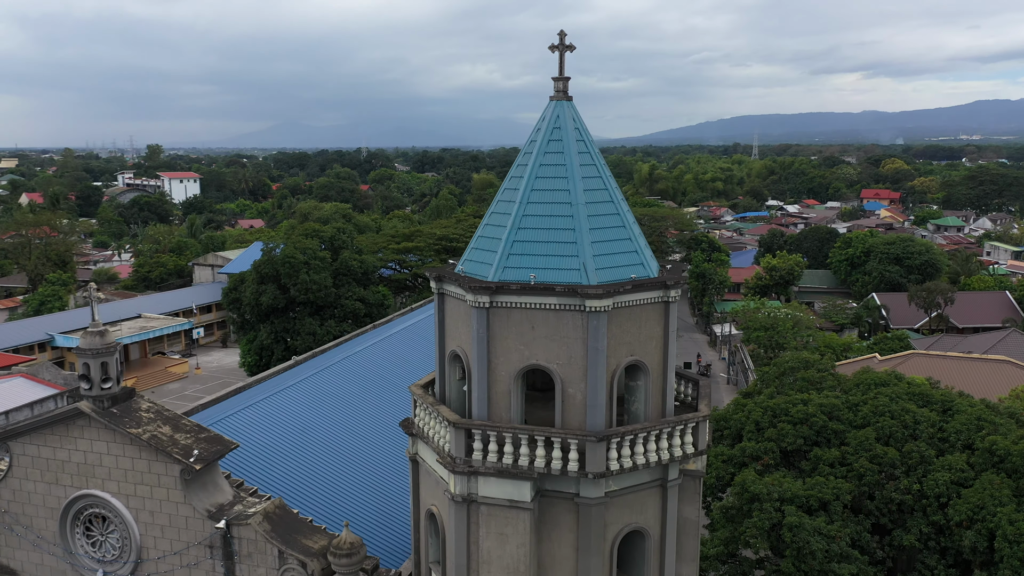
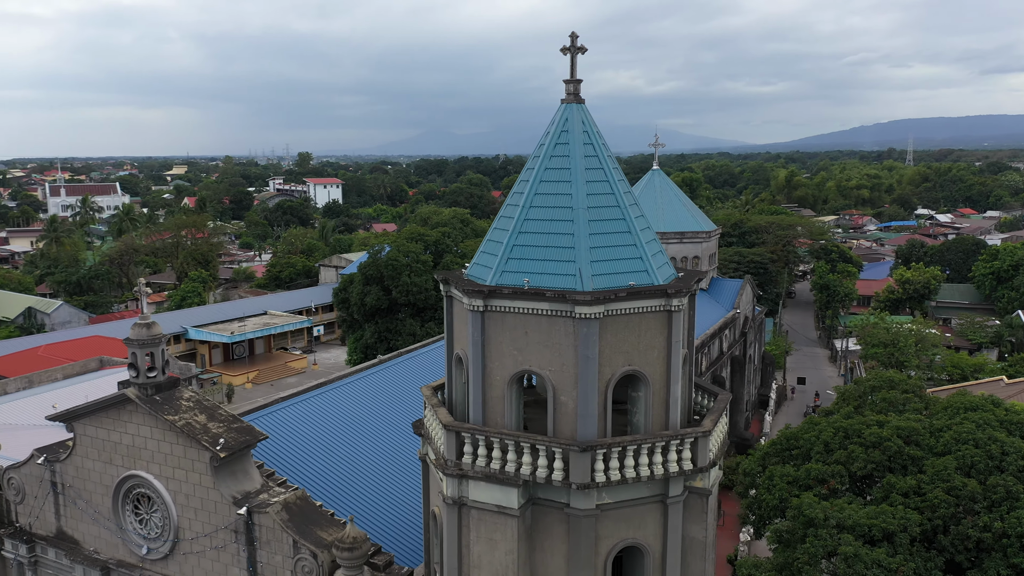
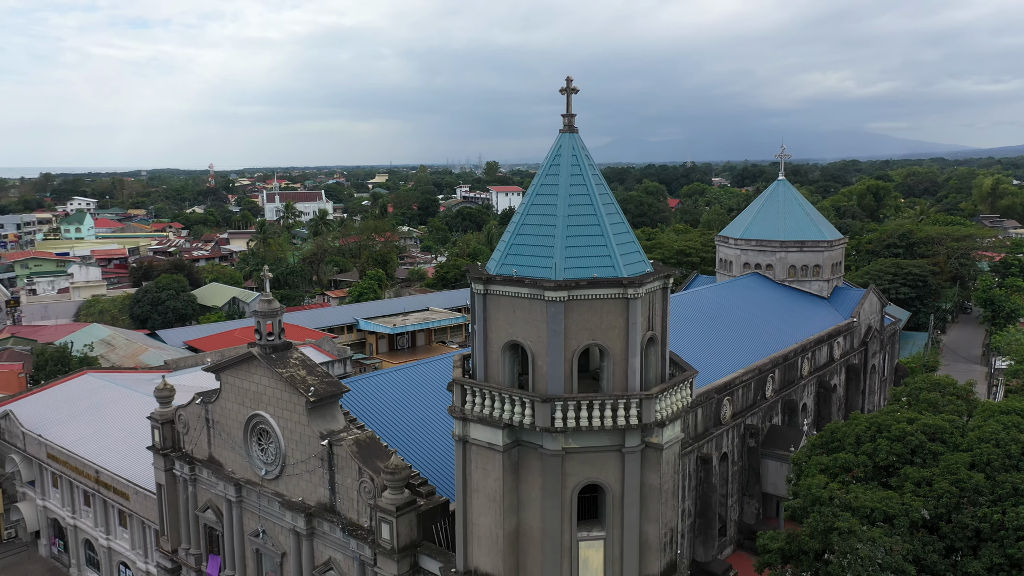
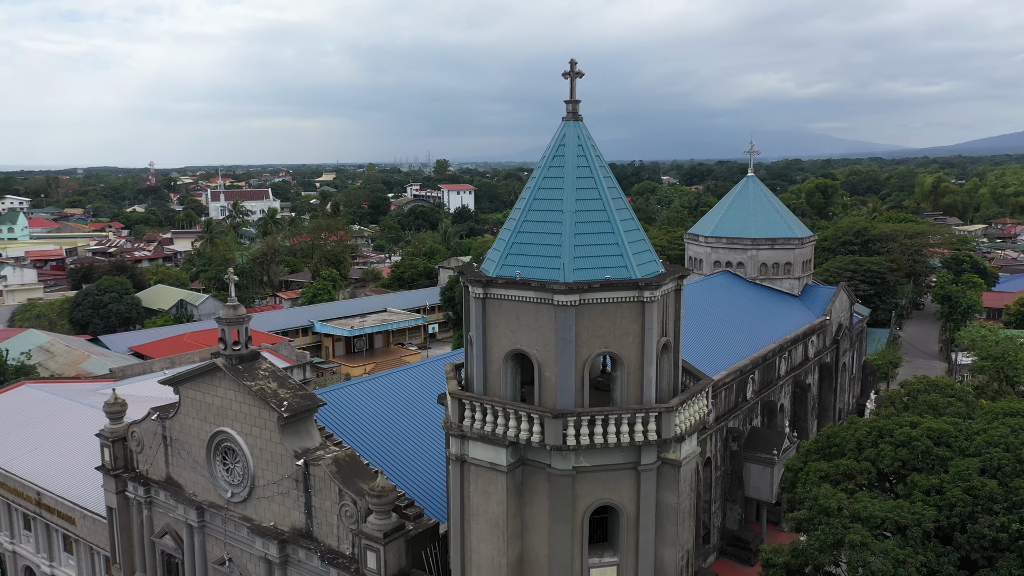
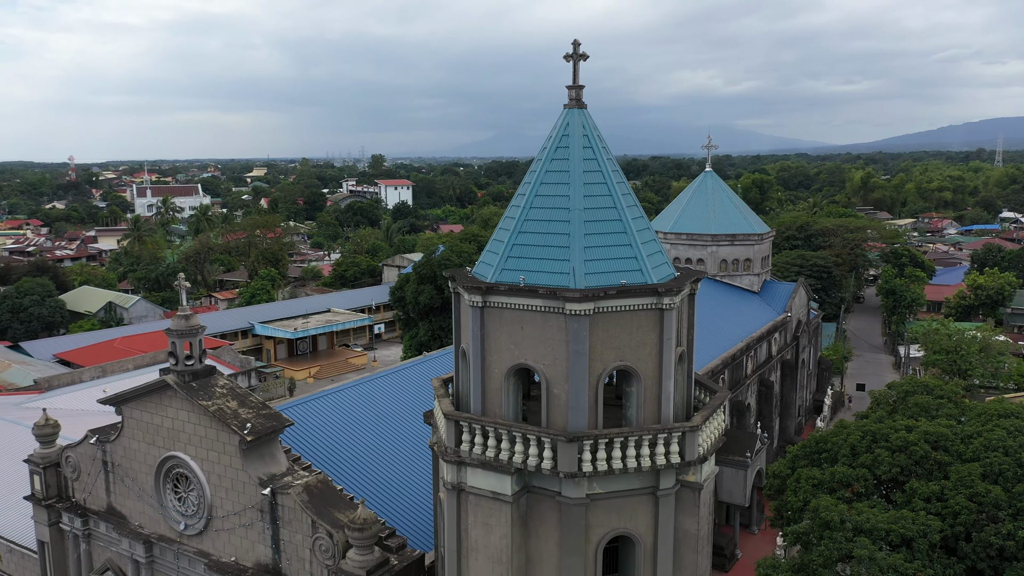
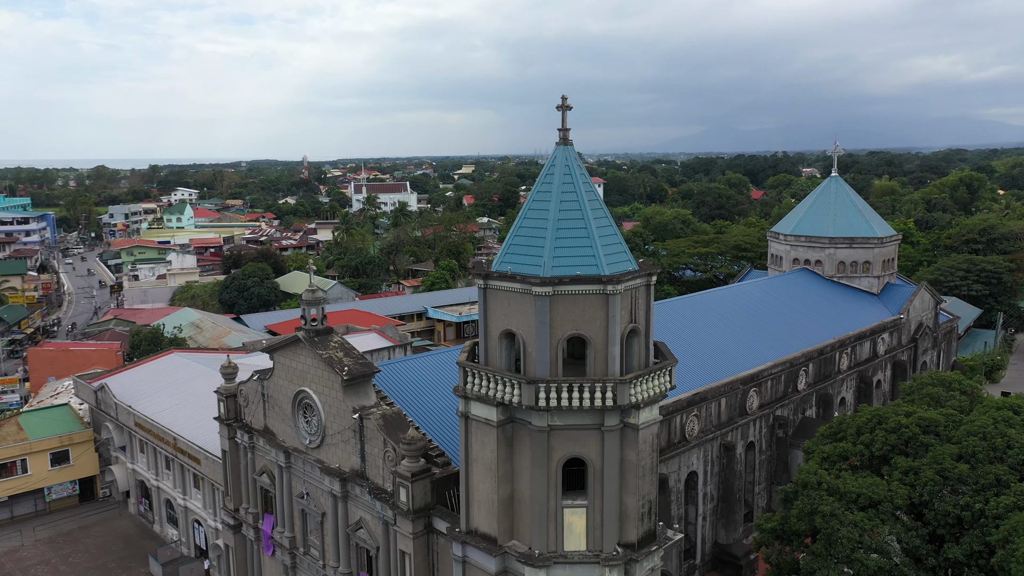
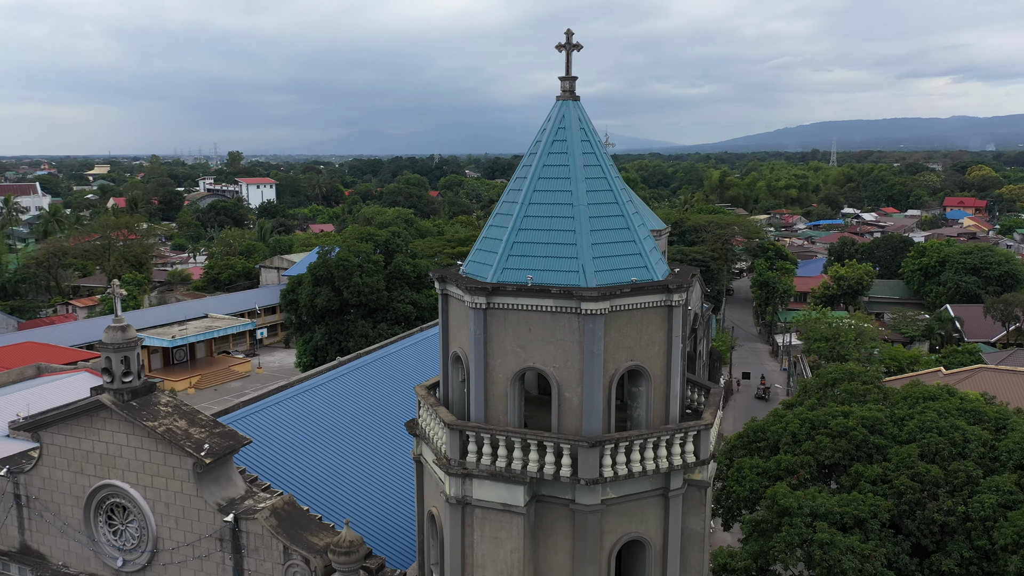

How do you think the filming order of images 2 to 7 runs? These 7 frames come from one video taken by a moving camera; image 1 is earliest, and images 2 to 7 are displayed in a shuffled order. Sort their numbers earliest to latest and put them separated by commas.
7, 2, 5, 4, 3, 6
